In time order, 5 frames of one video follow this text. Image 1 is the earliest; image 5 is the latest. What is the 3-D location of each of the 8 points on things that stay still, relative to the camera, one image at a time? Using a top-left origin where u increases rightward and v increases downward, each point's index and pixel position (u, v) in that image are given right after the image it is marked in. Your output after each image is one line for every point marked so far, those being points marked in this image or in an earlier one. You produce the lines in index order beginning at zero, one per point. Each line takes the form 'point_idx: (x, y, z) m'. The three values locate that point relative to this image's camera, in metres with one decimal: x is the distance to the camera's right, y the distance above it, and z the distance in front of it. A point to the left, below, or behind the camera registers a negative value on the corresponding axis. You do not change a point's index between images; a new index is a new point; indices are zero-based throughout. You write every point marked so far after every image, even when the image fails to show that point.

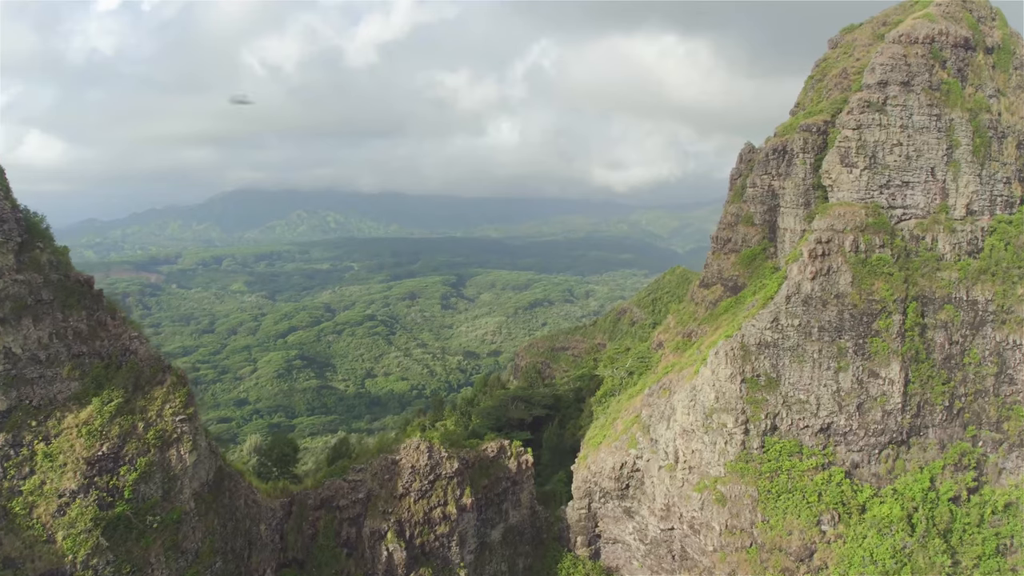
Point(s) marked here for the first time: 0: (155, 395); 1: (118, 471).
0: (-12.0, -3.6, +19.5) m
1: (-12.5, -5.8, +18.4) m
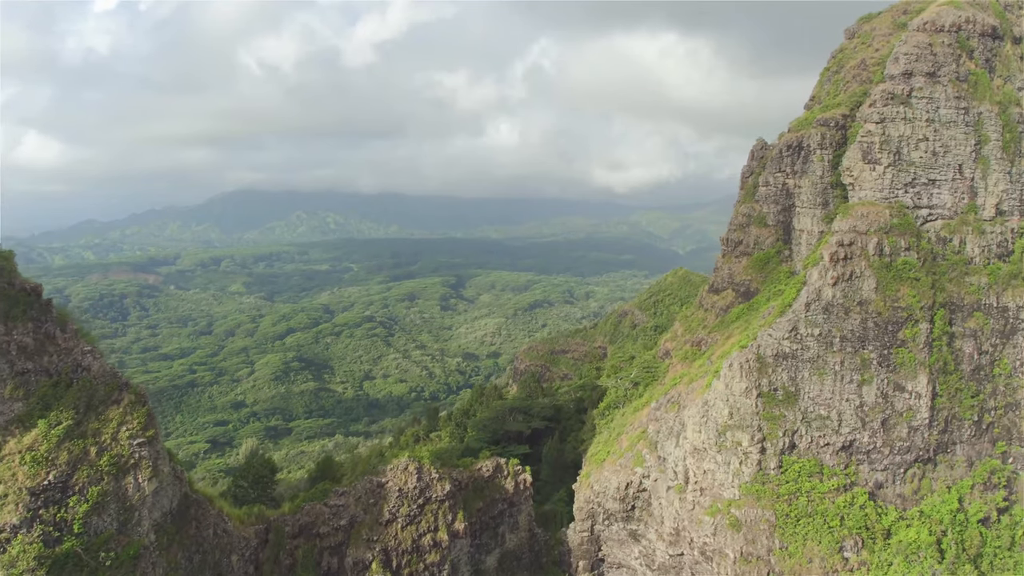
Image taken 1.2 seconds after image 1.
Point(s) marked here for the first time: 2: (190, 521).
0: (-12.2, -3.9, +17.6) m
1: (-12.6, -6.1, +16.4) m
2: (-10.5, -7.6, +18.9) m
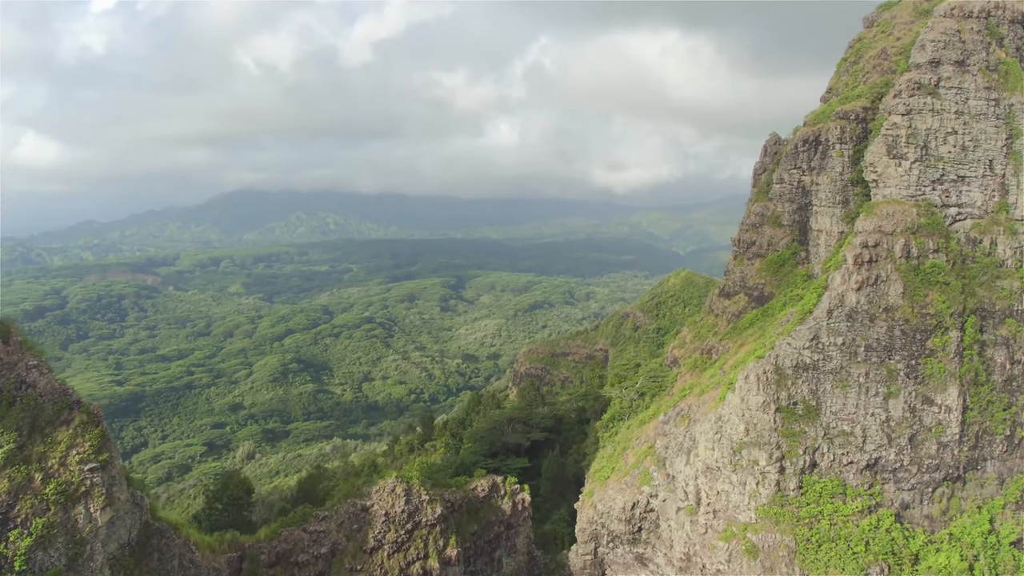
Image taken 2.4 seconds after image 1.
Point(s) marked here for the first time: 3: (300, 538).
0: (-12.3, -4.1, +15.7) m
1: (-12.7, -6.3, +14.6) m
2: (-10.6, -7.8, +17.1) m
3: (-7.4, -8.7, +20.2) m
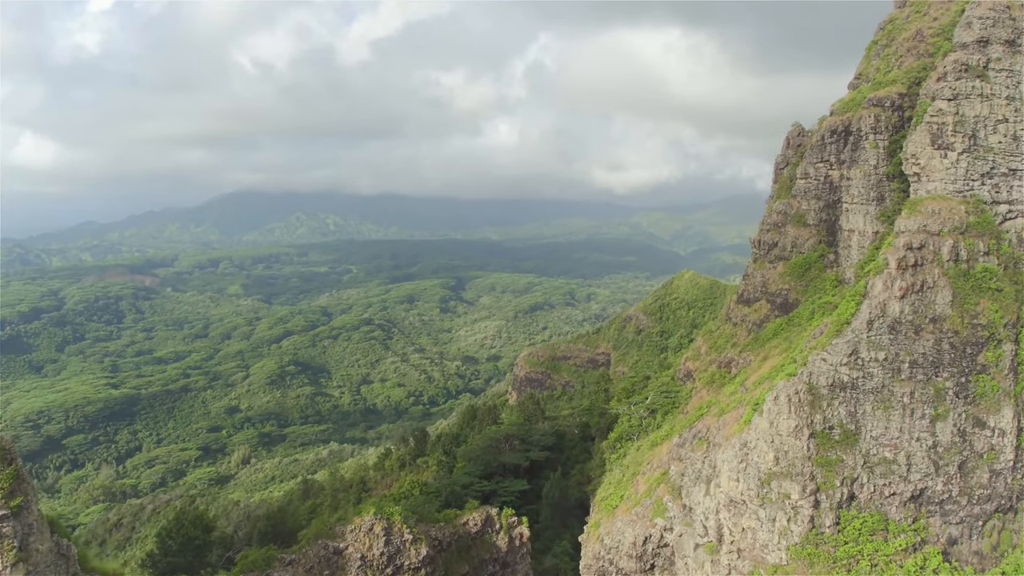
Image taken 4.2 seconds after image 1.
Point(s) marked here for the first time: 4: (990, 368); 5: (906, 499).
0: (-12.4, -4.3, +13.1) m
1: (-12.9, -6.5, +11.9) m
2: (-10.8, -8.1, +14.4) m
3: (-7.5, -8.9, +17.5) m
4: (+16.1, -2.7, +19.4) m
5: (+13.0, -7.0, +19.0) m
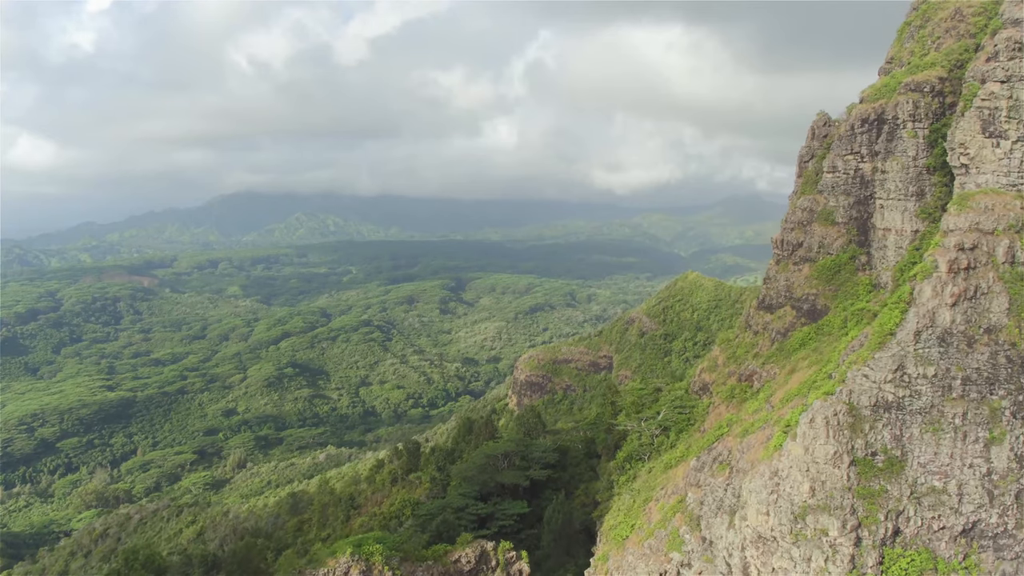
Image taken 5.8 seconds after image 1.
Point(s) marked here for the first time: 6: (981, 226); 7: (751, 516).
0: (-12.5, -4.5, +10.7) m
1: (-13.0, -6.7, +9.6) m
2: (-10.8, -8.3, +12.1) m
3: (-7.6, -9.1, +15.2) m
4: (+16.0, -2.9, +17.0) m
5: (+12.9, -7.2, +16.7) m
6: (+14.7, +1.9, +18.2) m
7: (+7.3, -7.0, +18.0) m
